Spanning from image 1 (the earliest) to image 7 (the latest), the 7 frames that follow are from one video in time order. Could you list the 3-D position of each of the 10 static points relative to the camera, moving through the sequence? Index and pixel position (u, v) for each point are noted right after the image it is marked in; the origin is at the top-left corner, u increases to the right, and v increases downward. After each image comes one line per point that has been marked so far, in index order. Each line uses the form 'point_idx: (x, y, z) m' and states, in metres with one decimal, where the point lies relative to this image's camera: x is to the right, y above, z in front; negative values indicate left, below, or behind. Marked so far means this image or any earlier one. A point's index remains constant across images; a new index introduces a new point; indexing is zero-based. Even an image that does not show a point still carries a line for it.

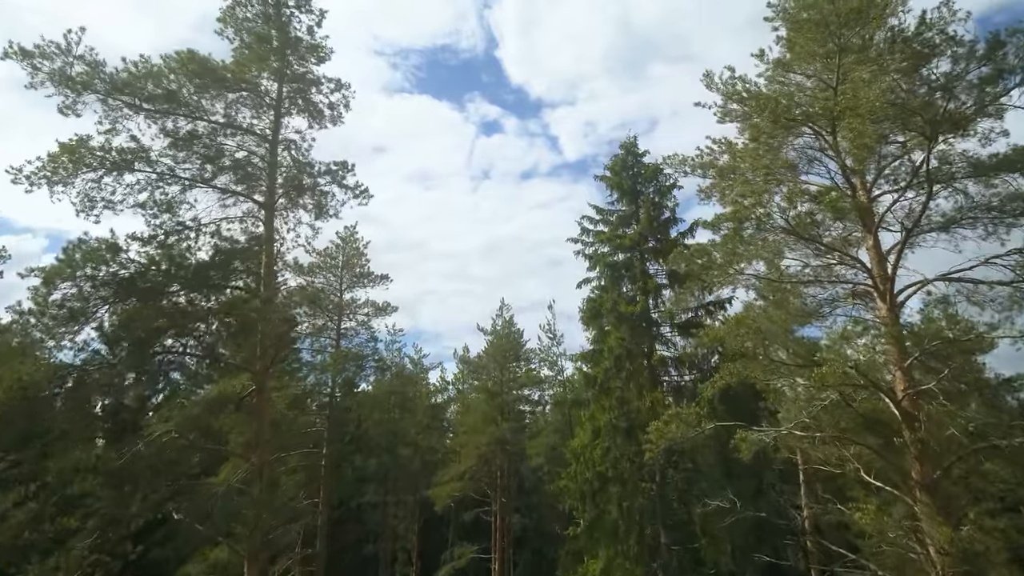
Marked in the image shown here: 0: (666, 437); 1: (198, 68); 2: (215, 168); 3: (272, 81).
0: (+2.4, -2.4, +11.7) m
1: (-4.5, +3.1, +10.5) m
2: (-4.3, +1.7, +10.6) m
3: (-3.7, +3.2, +11.4) m
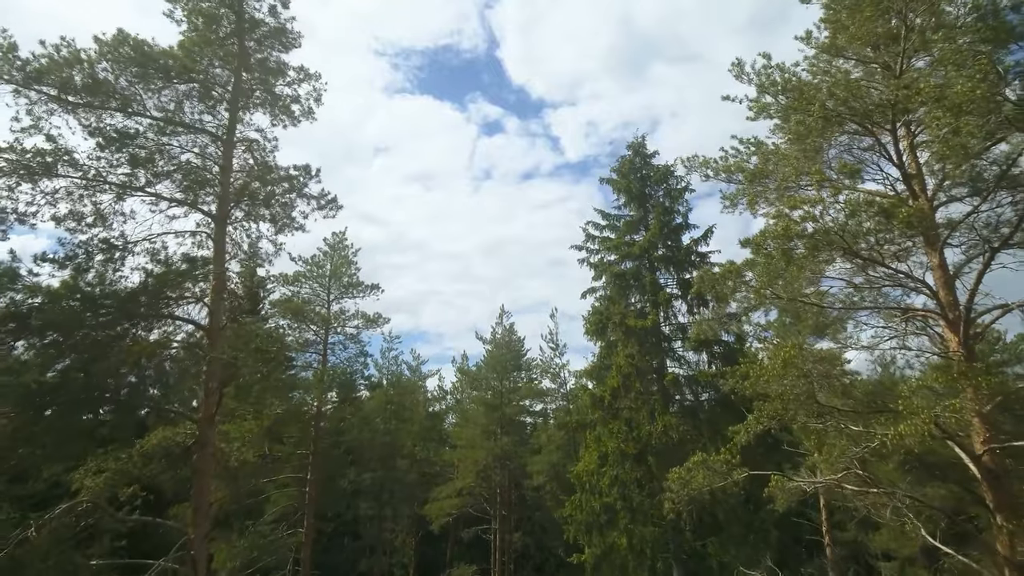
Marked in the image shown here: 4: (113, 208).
0: (+2.4, -2.7, +10.0) m
1: (-4.5, +2.8, +8.8) m
2: (-4.3, +1.4, +8.9) m
3: (-3.7, +2.8, +9.7) m
4: (-4.6, +0.9, +8.5) m
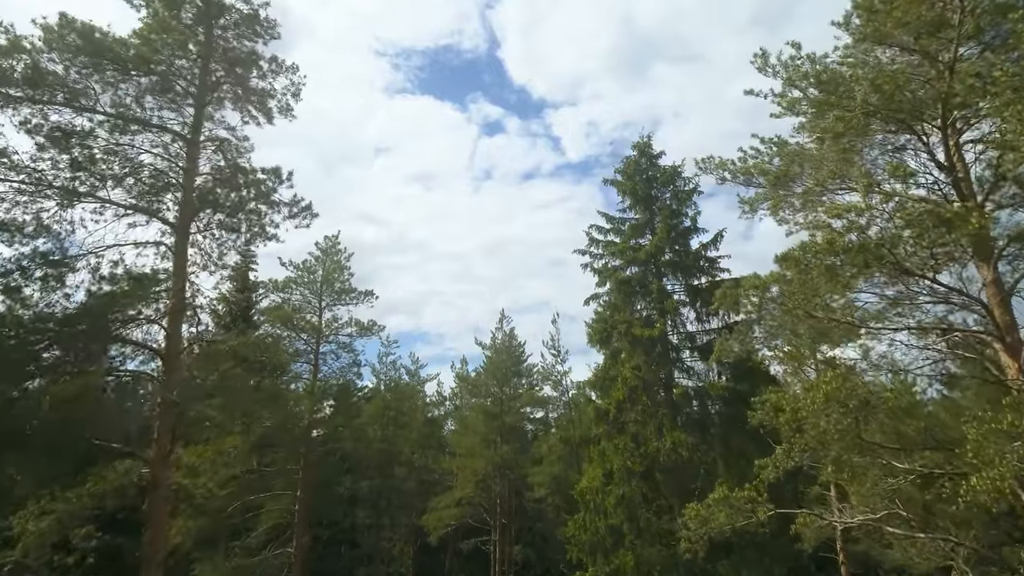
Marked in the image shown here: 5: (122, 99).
0: (+2.4, -2.9, +9.0) m
1: (-4.5, +2.6, +7.8) m
2: (-4.3, +1.2, +7.9) m
3: (-3.8, +2.6, +8.7) m
4: (-4.6, +0.7, +7.4) m
5: (-4.3, +2.1, +8.1) m
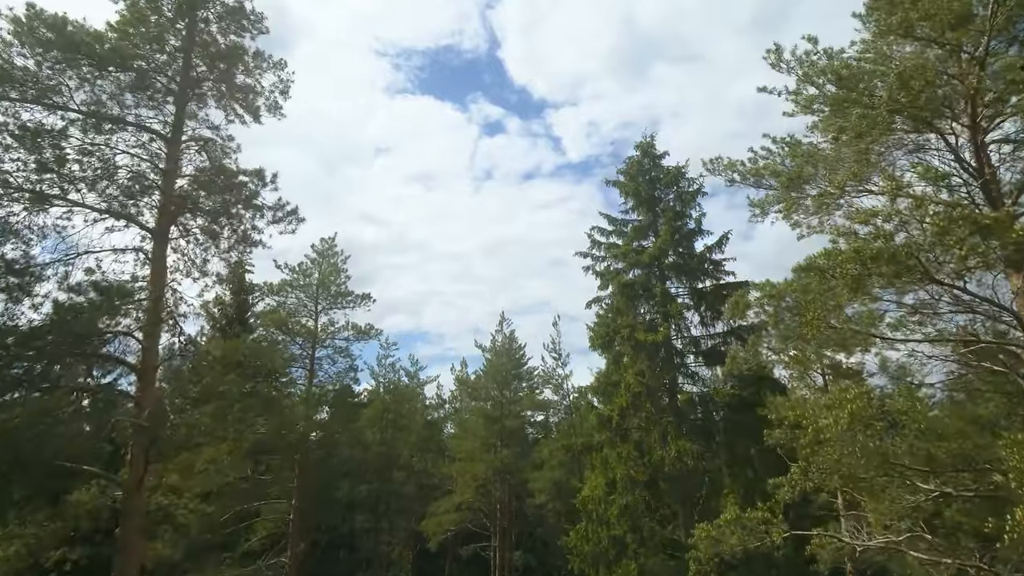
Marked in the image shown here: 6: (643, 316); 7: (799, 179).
0: (+2.4, -3.0, +8.5) m
1: (-4.5, +2.5, +7.3) m
2: (-4.3, +1.1, +7.4) m
3: (-3.8, +2.5, +8.2) m
4: (-4.6, +0.6, +7.0) m
5: (-4.3, +2.0, +7.7) m
6: (+3.5, -0.8, +20.0) m
7: (+3.8, +1.4, +9.7) m
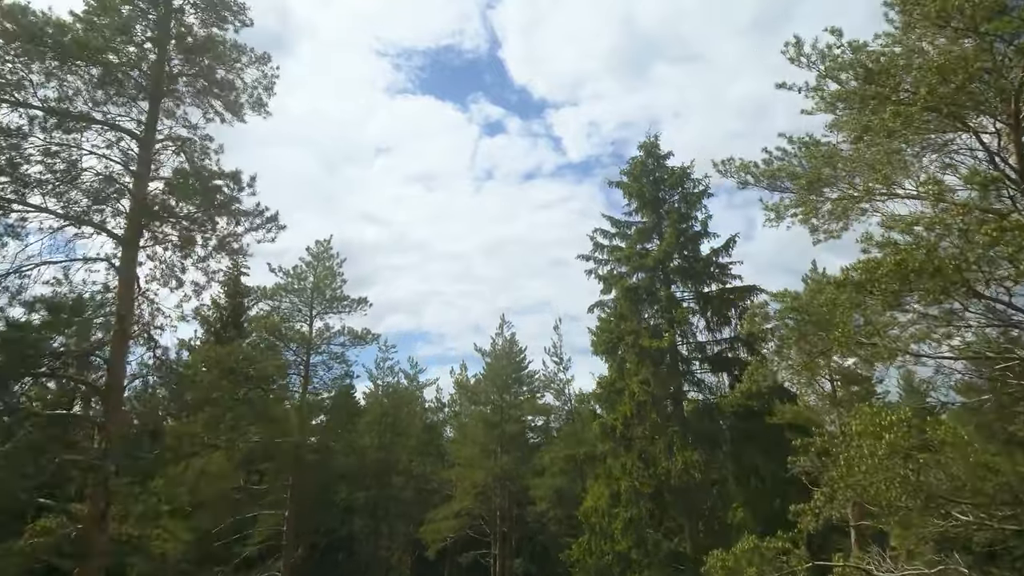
0: (+2.4, -3.1, +7.9) m
1: (-4.5, +2.4, +6.7) m
2: (-4.3, +1.0, +6.8) m
3: (-3.8, +2.4, +7.6) m
4: (-4.6, +0.5, +6.4) m
5: (-4.3, +1.9, +7.1) m
6: (+3.6, -0.9, +19.4) m
7: (+3.8, +1.3, +9.1) m
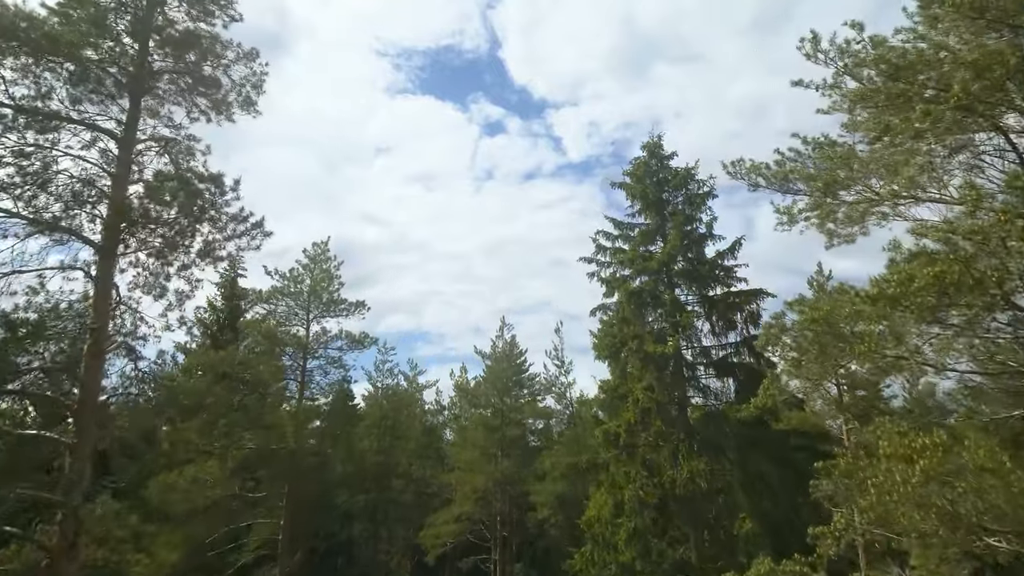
0: (+2.4, -3.2, +7.5) m
1: (-4.5, +2.3, +6.3) m
2: (-4.3, +0.9, +6.4) m
3: (-3.7, +2.3, +7.2) m
4: (-4.6, +0.4, +5.9) m
5: (-4.3, +1.8, +6.6) m
6: (+3.6, -1.0, +19.0) m
7: (+3.8, +1.2, +8.7) m
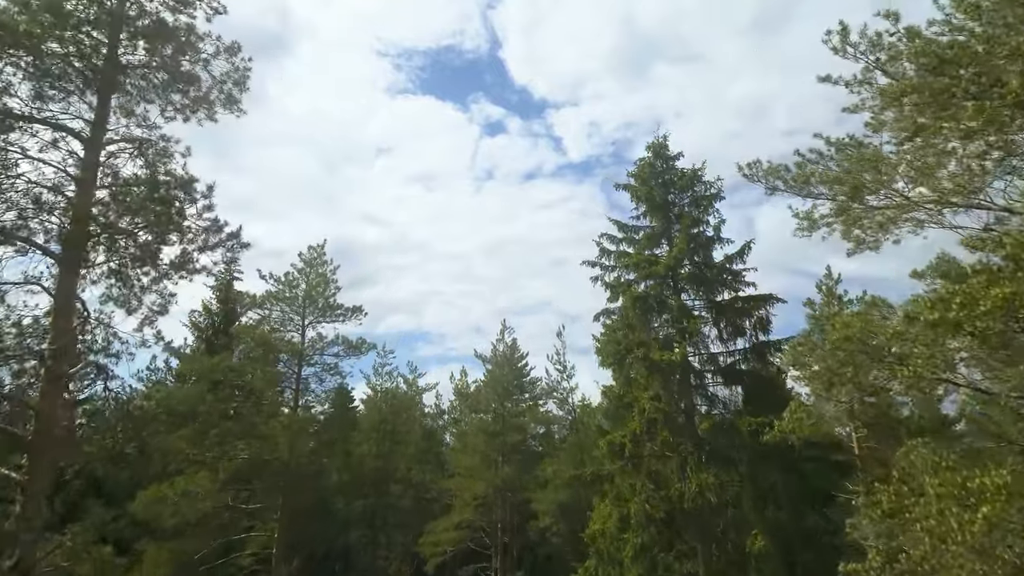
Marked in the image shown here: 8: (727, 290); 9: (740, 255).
0: (+2.4, -3.3, +6.9) m
1: (-4.5, +2.2, +5.7) m
2: (-4.3, +0.8, +5.8) m
3: (-3.7, +2.2, +6.6) m
4: (-4.5, +0.3, +5.3) m
5: (-4.2, +1.7, +6.0) m
6: (+3.6, -1.1, +18.3) m
7: (+3.9, +1.1, +8.1) m
8: (+5.5, -0.1, +18.9) m
9: (+5.7, +0.8, +18.5) m
